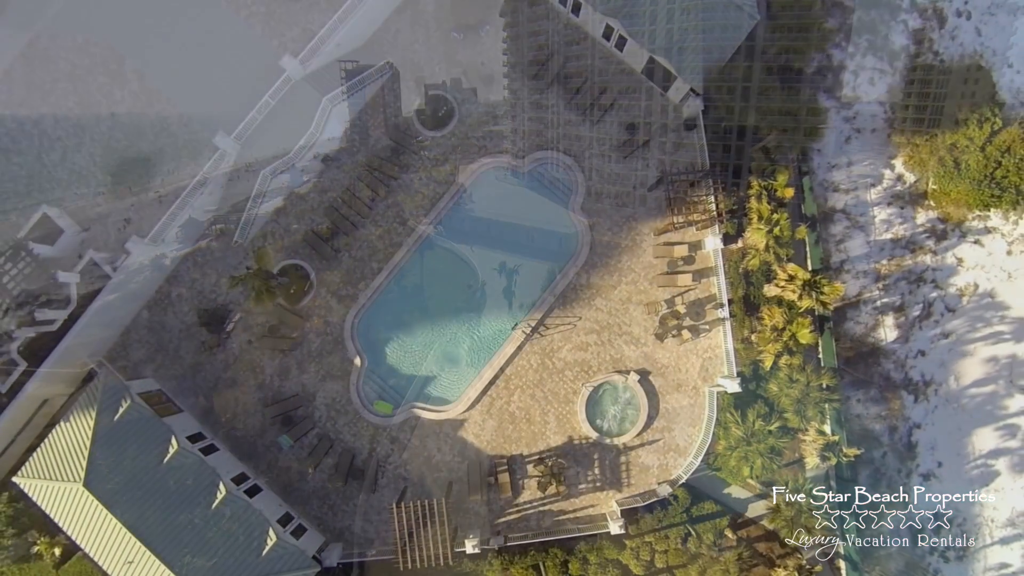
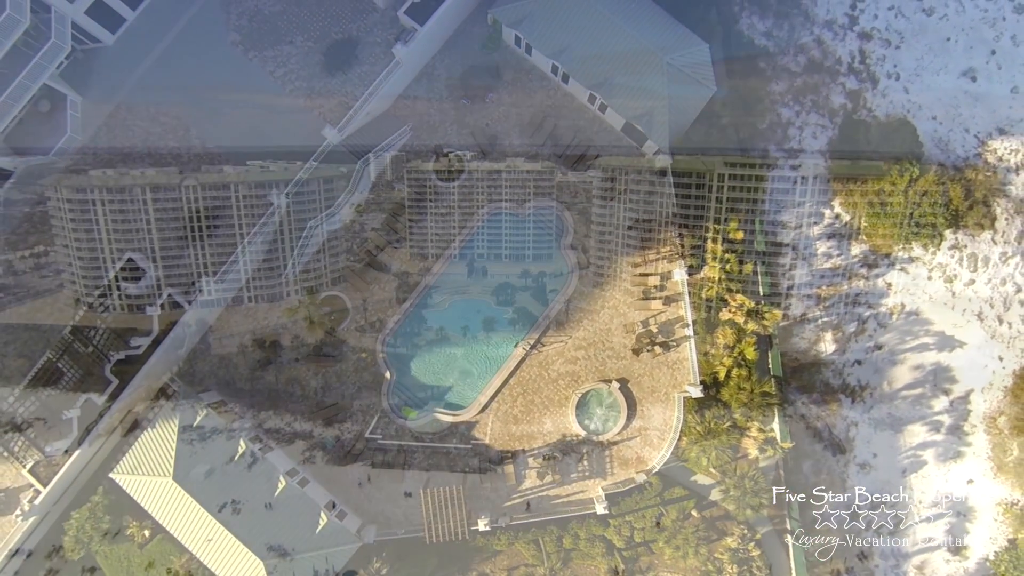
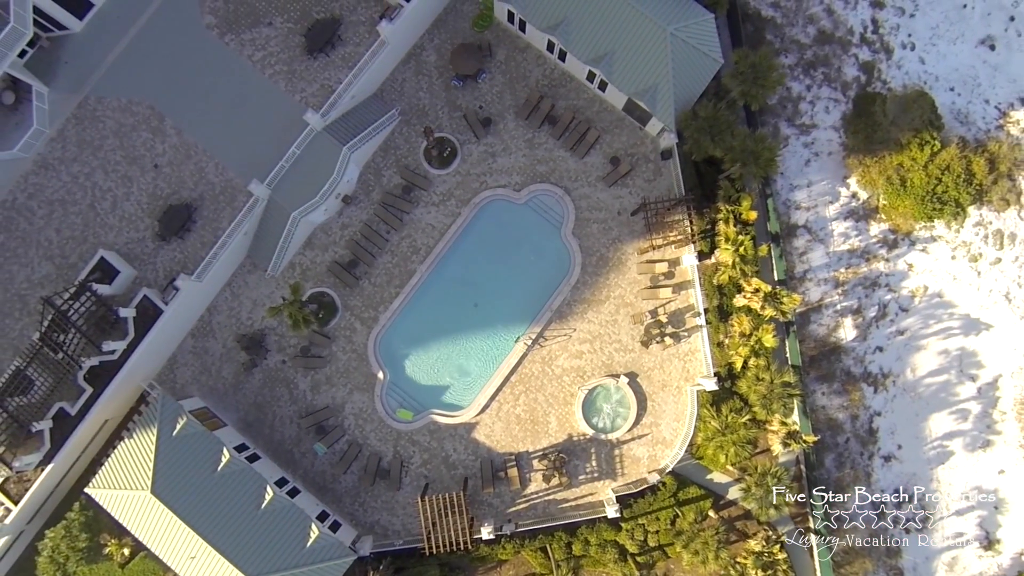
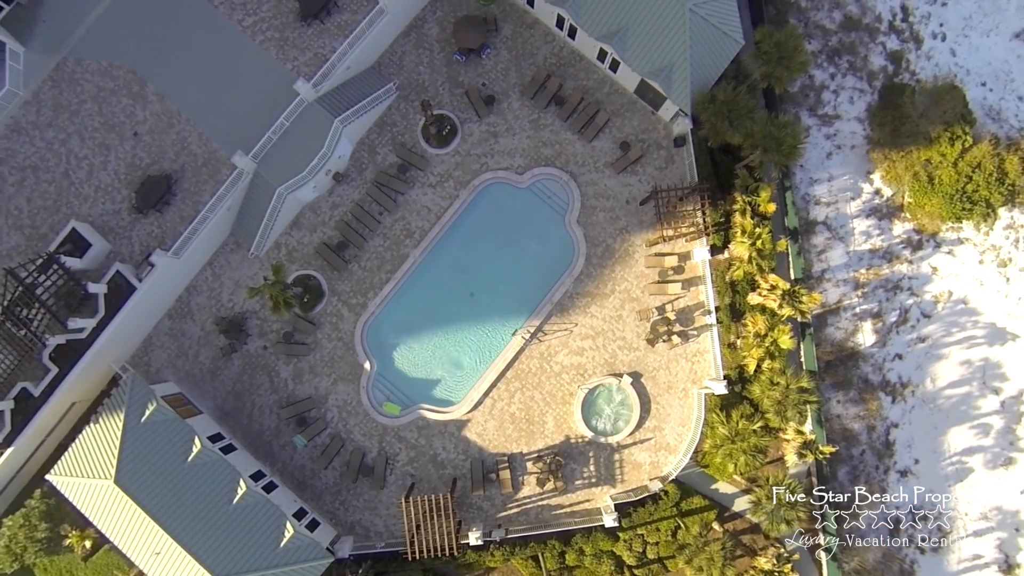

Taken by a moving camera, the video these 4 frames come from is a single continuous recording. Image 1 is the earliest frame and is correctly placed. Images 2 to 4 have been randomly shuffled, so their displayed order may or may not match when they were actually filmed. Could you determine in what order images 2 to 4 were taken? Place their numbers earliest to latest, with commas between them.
4, 3, 2
